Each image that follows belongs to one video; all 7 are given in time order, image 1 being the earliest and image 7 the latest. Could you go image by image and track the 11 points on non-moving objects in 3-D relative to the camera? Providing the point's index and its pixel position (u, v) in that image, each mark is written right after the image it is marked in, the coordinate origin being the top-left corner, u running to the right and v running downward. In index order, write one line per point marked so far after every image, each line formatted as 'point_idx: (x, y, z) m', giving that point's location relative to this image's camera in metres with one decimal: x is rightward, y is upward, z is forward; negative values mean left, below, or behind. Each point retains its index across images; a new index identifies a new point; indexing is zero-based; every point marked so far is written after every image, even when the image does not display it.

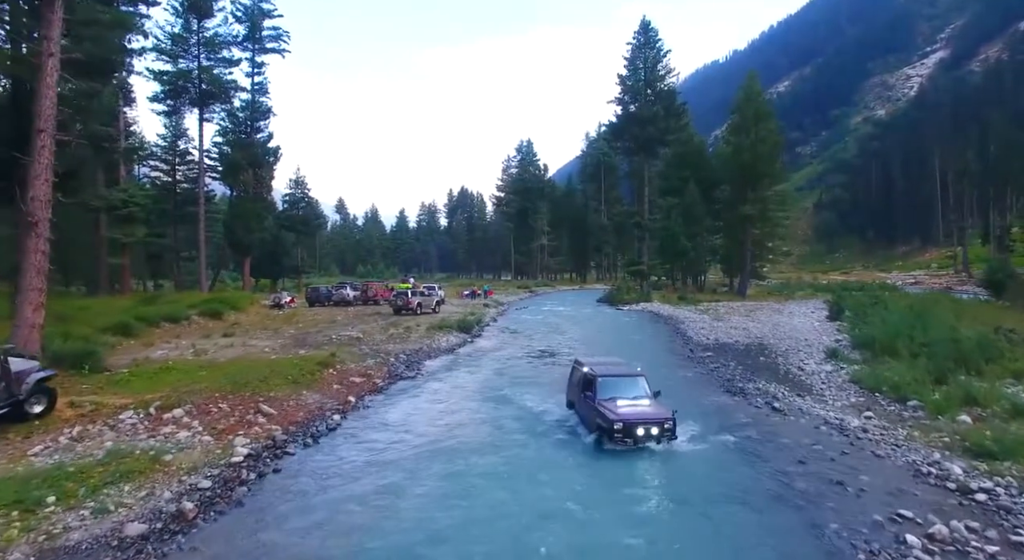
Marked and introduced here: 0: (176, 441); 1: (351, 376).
0: (-6.2, -3.0, +10.6) m
1: (-5.0, -3.0, +17.9) m
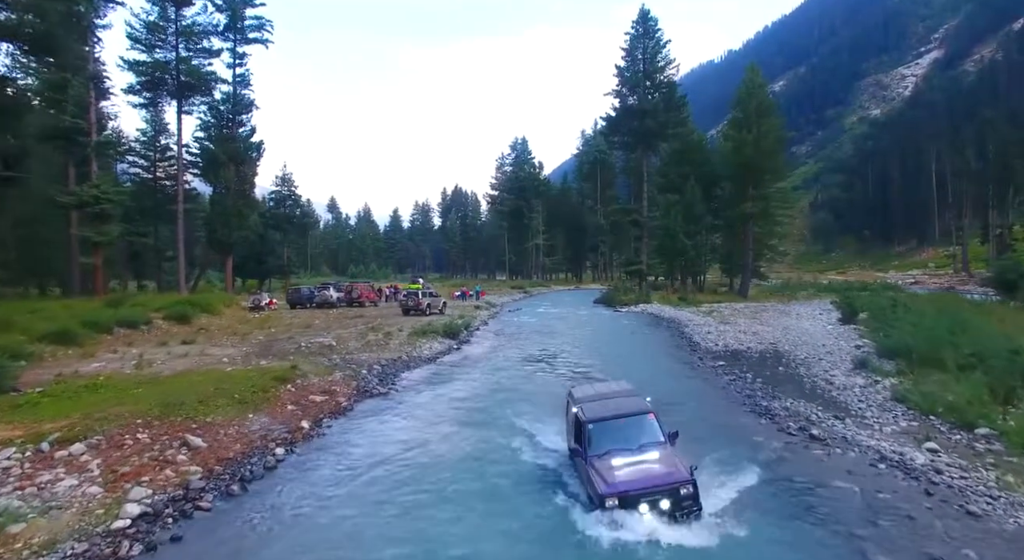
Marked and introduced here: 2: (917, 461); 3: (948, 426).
0: (-6.5, -3.0, +8.1) m
1: (-5.4, -3.0, +15.4) m
2: (+7.0, -3.1, +10.0) m
3: (+8.9, -3.0, +11.8) m
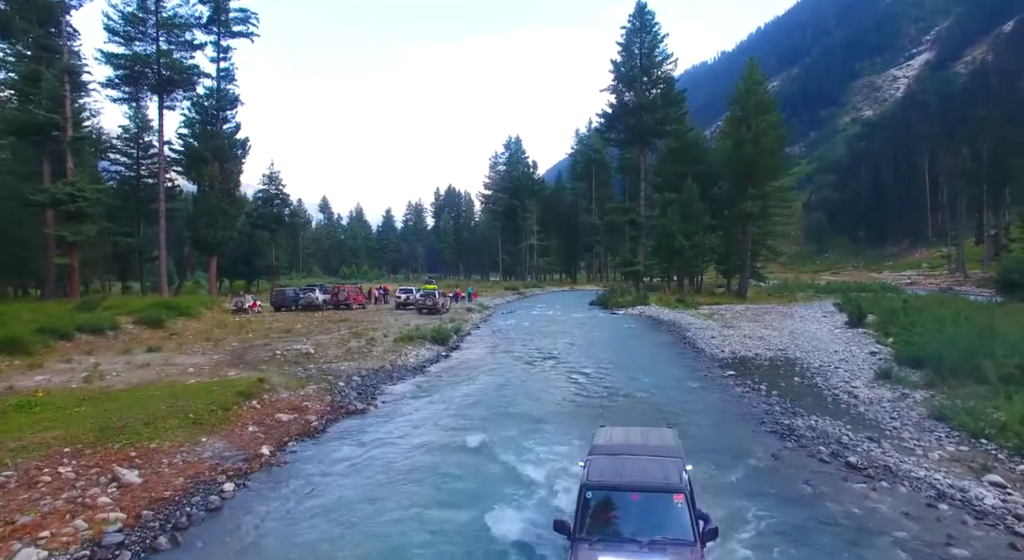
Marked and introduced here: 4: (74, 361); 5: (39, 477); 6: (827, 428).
0: (-6.6, -3.1, +6.4) m
1: (-5.6, -3.1, +13.7) m
2: (+6.9, -3.2, +8.4) m
3: (+8.8, -3.1, +10.3) m
4: (-14.0, -2.6, +18.5) m
5: (-7.3, -3.0, +8.9) m
6: (+7.0, -3.3, +12.7) m
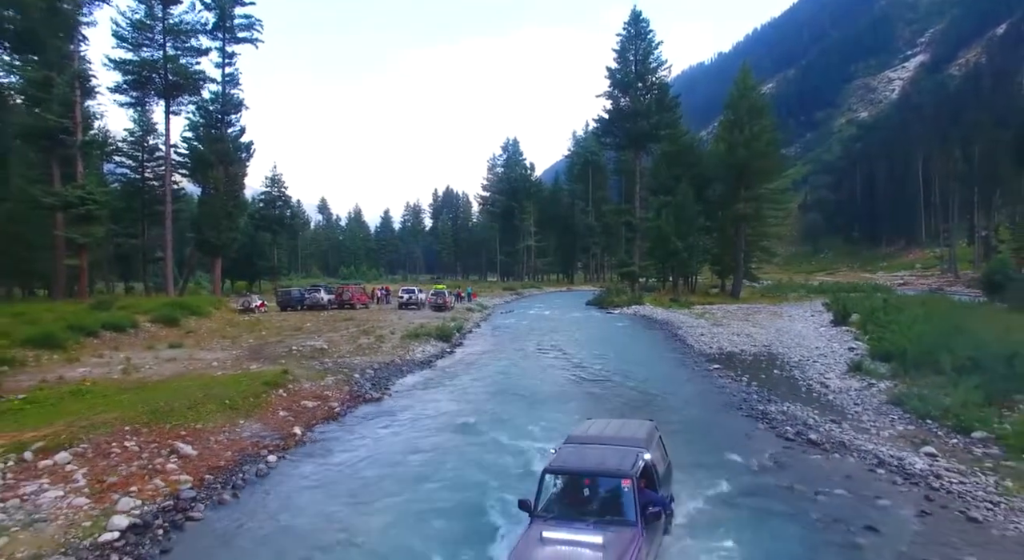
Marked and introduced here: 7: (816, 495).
0: (-6.5, -3.1, +7.8) m
1: (-5.5, -3.1, +15.1) m
2: (+6.9, -3.2, +9.9) m
3: (+8.9, -3.1, +11.8) m
4: (-13.9, -2.6, +19.9) m
5: (-7.2, -3.0, +10.3) m
6: (+7.0, -3.3, +14.3) m
7: (+4.9, -3.4, +9.2) m
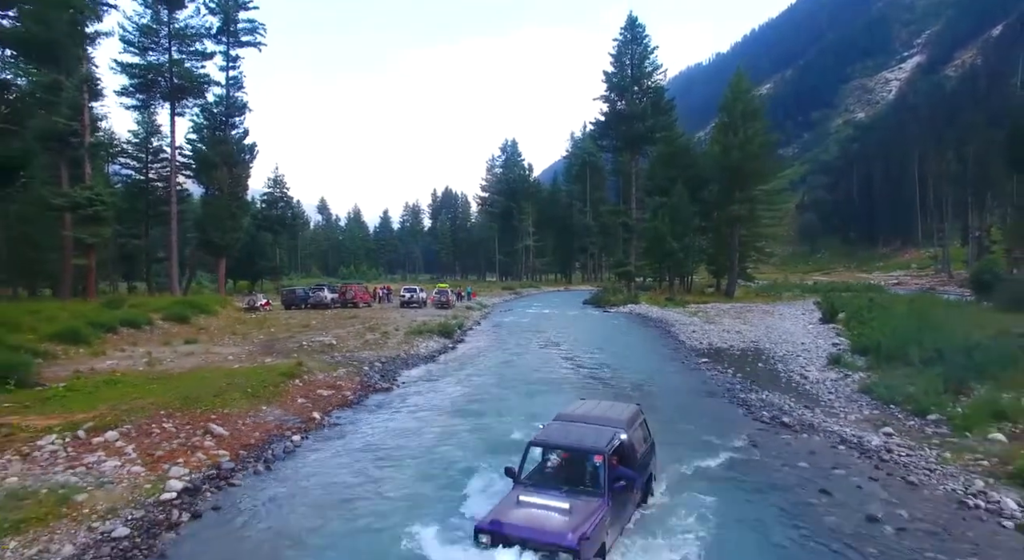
0: (-6.5, -3.0, +9.0) m
1: (-5.5, -3.1, +16.3) m
2: (+7.0, -3.1, +11.1) m
3: (+8.9, -3.0, +13.0) m
4: (-13.9, -2.6, +21.0) m
5: (-7.2, -3.0, +11.5) m
6: (+7.0, -3.2, +15.5) m
7: (+4.9, -3.3, +10.4) m
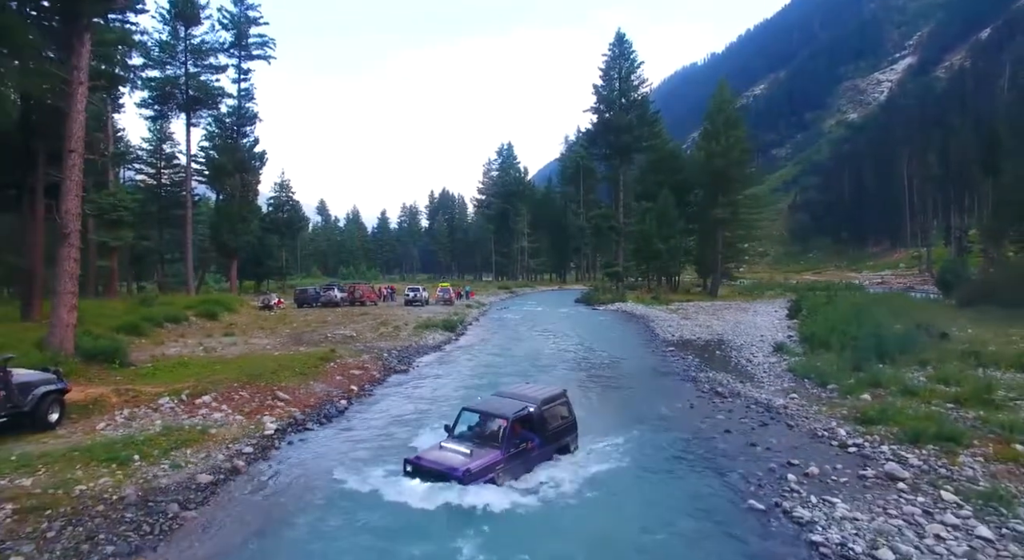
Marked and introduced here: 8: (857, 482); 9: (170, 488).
0: (-6.6, -3.1, +12.7) m
1: (-5.7, -3.1, +20.0) m
2: (+6.8, -3.2, +14.9) m
3: (+8.7, -3.1, +16.8) m
4: (-14.1, -2.6, +24.7) m
5: (-7.3, -3.0, +15.2) m
6: (+6.9, -3.2, +19.3) m
7: (+4.8, -3.4, +14.2) m
8: (+5.5, -3.2, +9.2) m
9: (-5.3, -3.2, +8.9) m
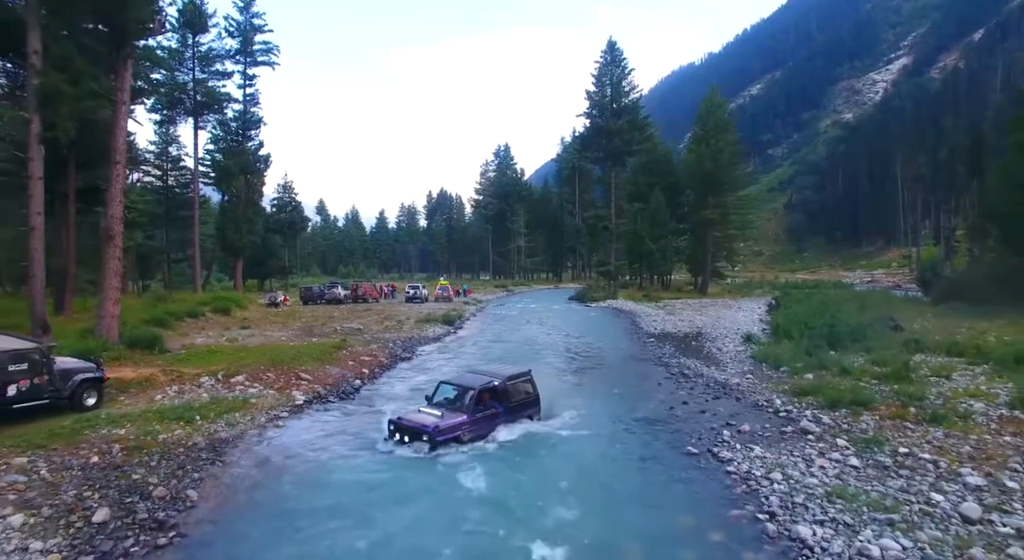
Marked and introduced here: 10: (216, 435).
0: (-6.8, -3.0, +15.0) m
1: (-5.9, -3.0, +22.3) m
2: (+6.6, -3.1, +17.2) m
3: (+8.5, -2.9, +19.1) m
4: (-14.4, -2.5, +26.9) m
5: (-7.5, -2.9, +17.5) m
6: (+6.6, -3.1, +21.6) m
7: (+4.5, -3.2, +16.5) m
8: (+5.3, -3.1, +11.6) m
9: (-5.5, -3.1, +11.2) m
10: (-5.7, -3.0, +11.2) m
